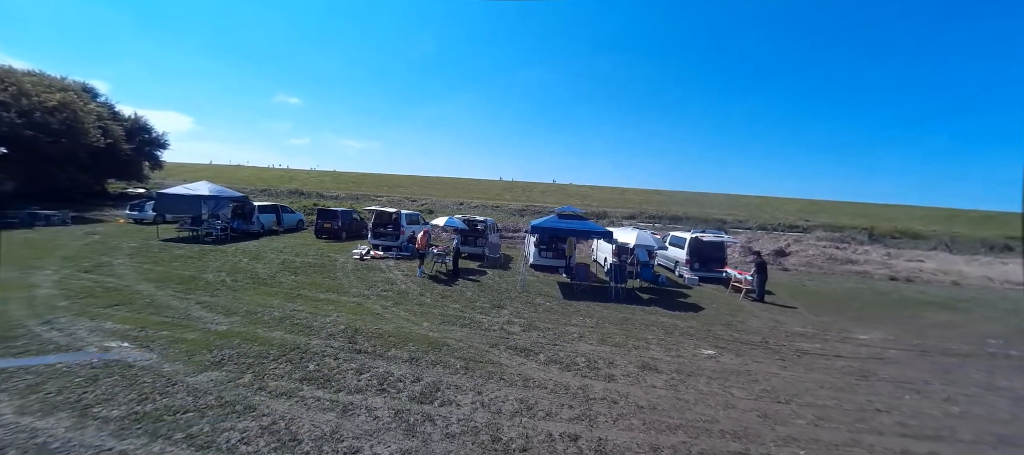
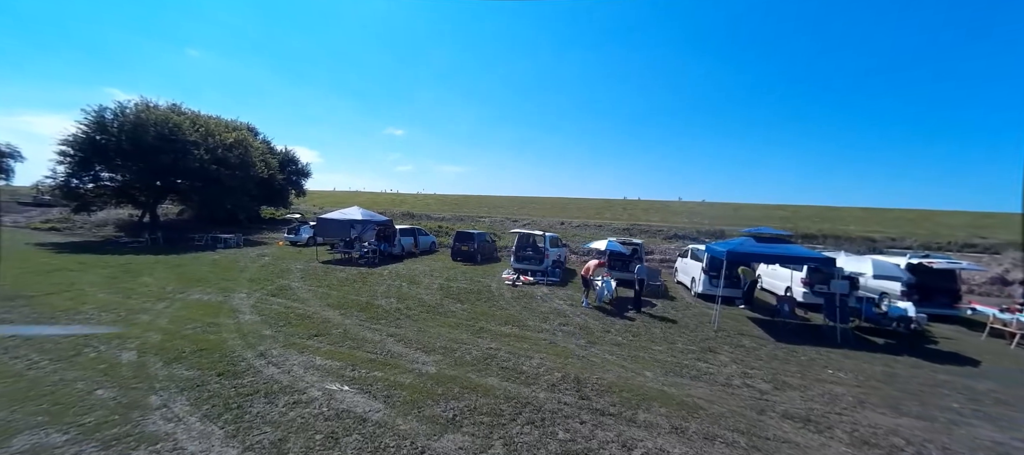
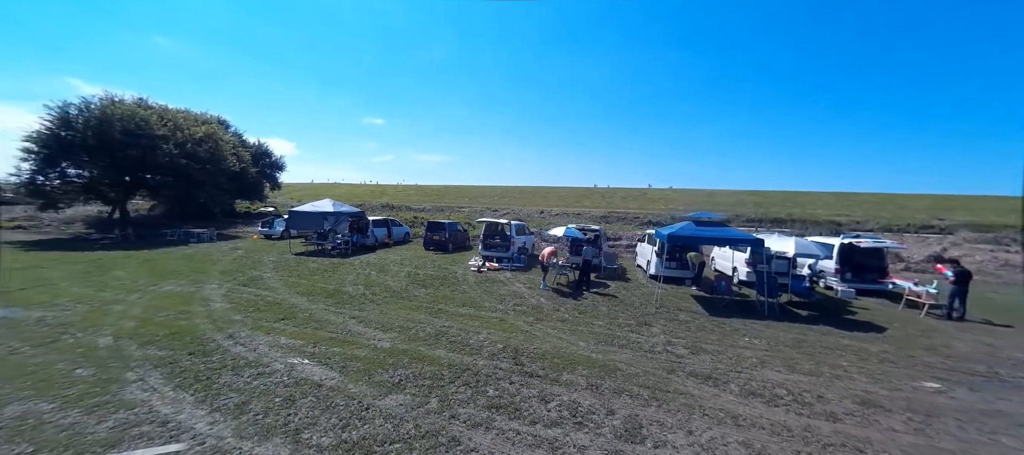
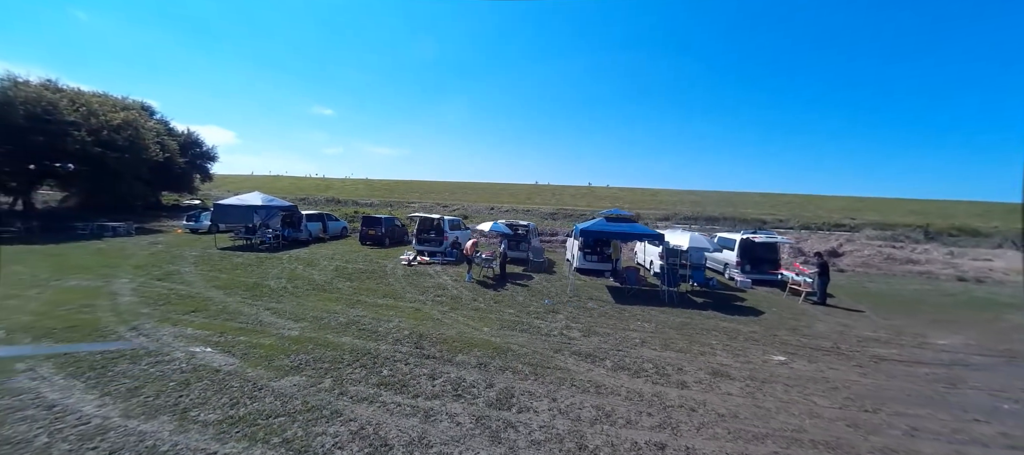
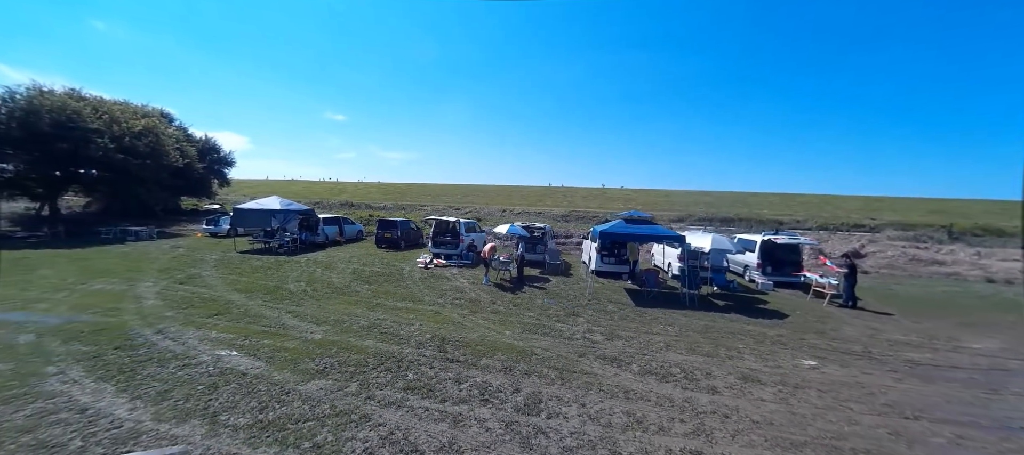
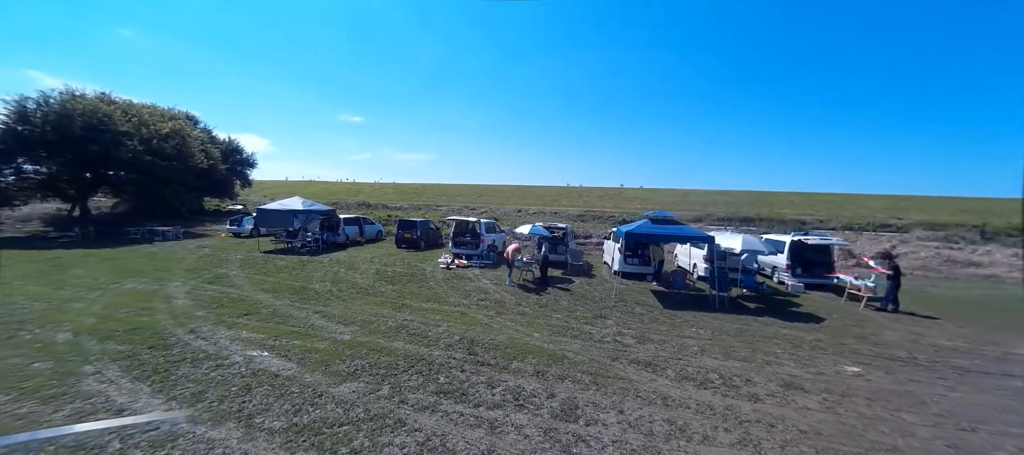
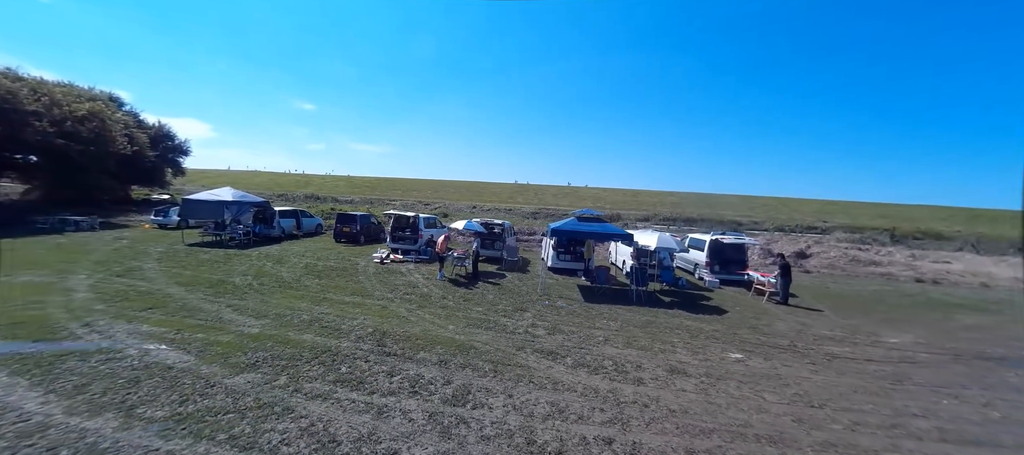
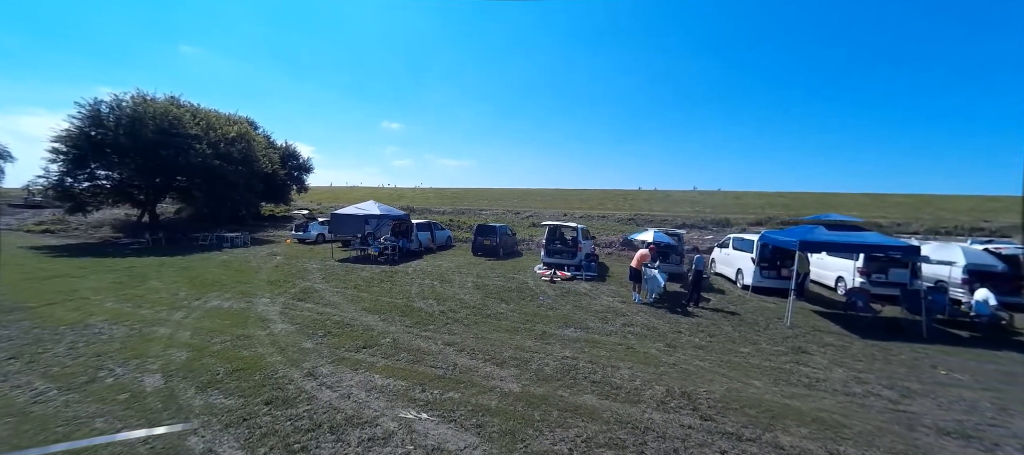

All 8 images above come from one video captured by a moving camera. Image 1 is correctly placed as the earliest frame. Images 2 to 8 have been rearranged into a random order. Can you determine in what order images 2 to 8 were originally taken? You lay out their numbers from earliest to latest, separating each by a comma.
7, 4, 5, 6, 3, 2, 8
